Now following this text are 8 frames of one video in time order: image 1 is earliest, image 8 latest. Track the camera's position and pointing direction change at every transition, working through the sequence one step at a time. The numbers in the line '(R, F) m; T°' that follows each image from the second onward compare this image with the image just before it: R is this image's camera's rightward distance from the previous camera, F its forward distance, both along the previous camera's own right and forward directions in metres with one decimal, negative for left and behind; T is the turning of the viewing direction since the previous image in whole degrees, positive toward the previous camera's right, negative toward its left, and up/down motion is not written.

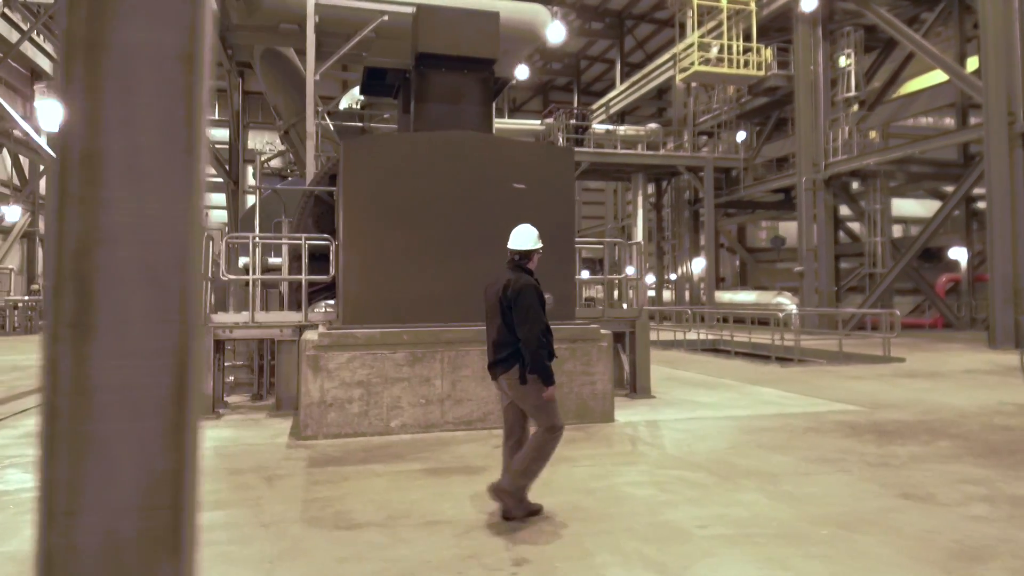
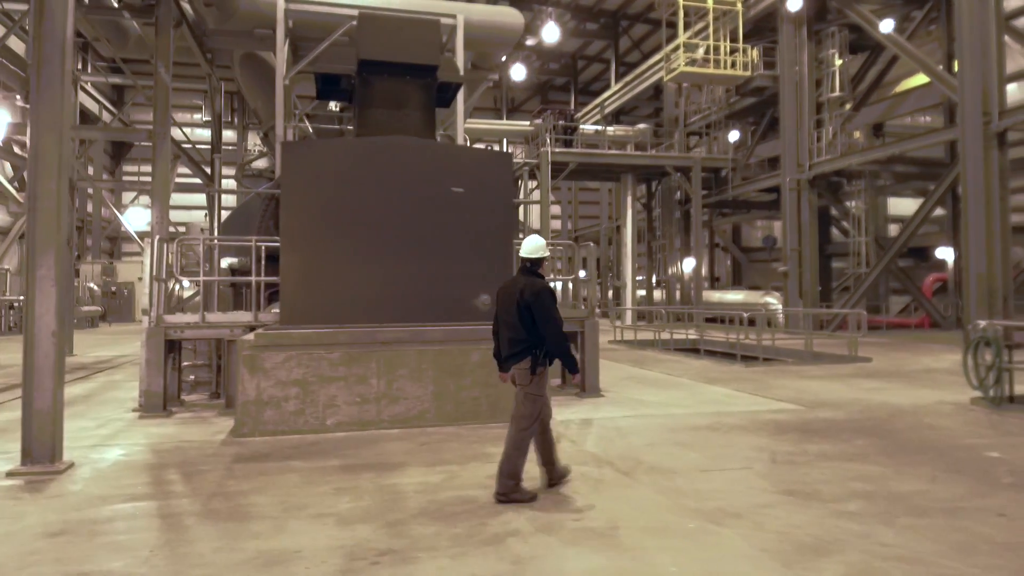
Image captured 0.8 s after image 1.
(+0.7, -0.2) m; -1°
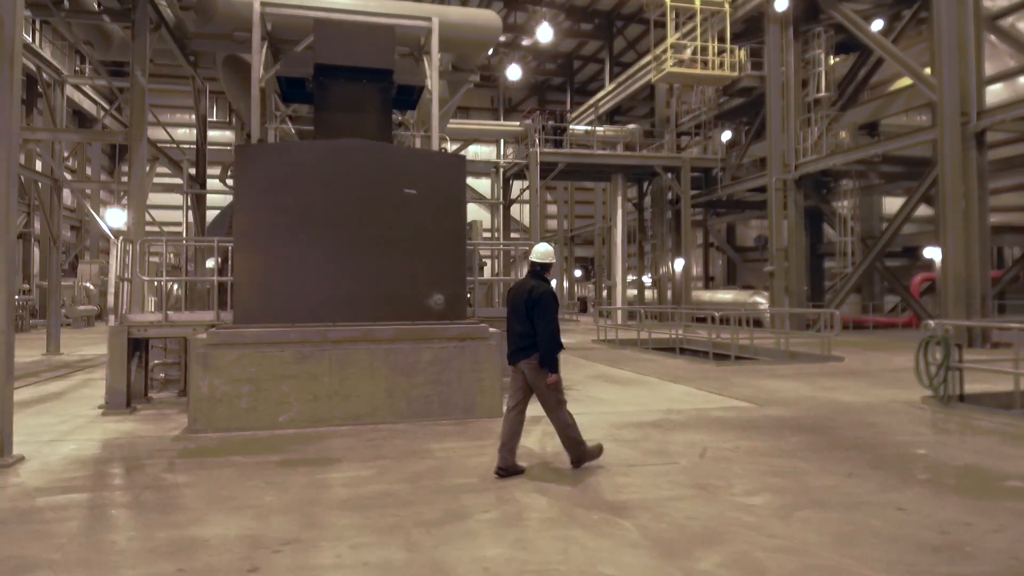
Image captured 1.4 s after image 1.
(+0.5, -0.1) m; 0°
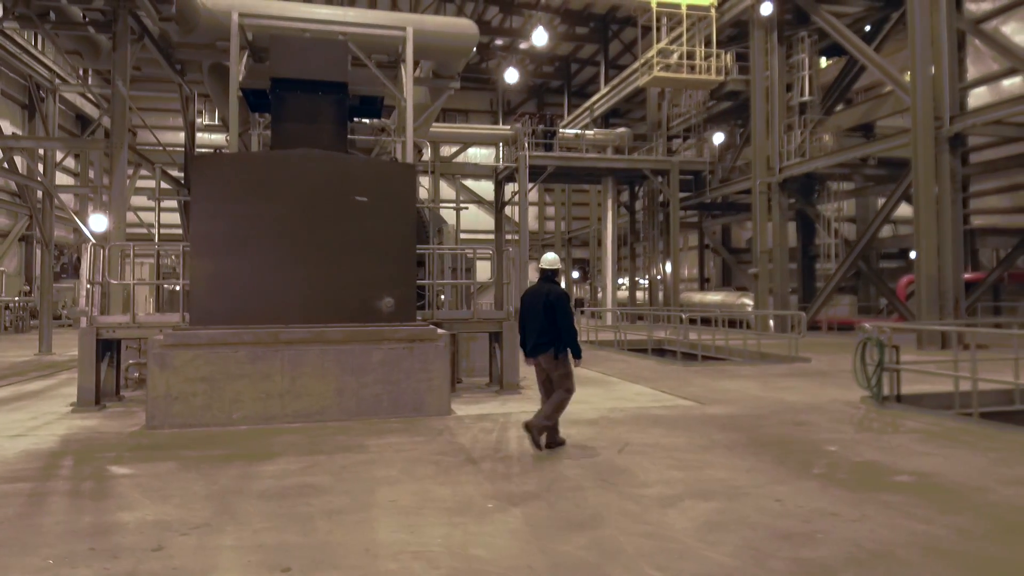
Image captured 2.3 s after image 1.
(+0.6, -0.3) m; -1°
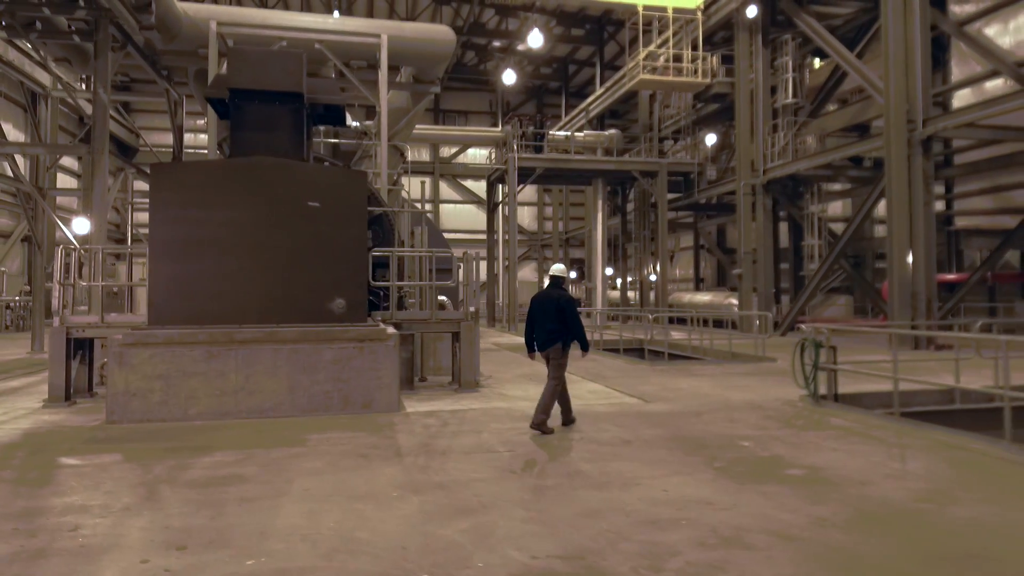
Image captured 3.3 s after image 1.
(+0.7, -0.3) m; -1°
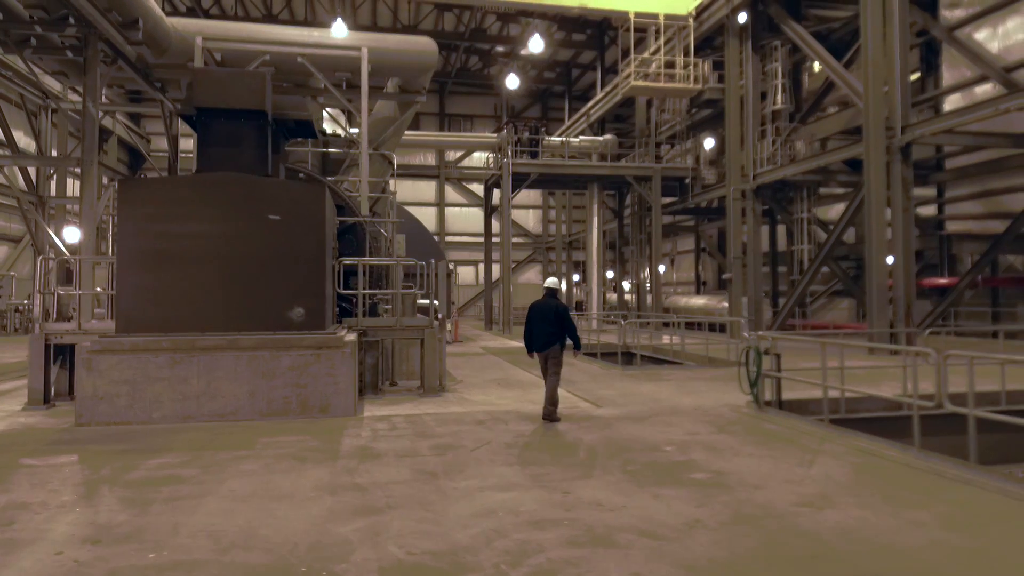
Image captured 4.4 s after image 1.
(+0.7, -0.3) m; -1°
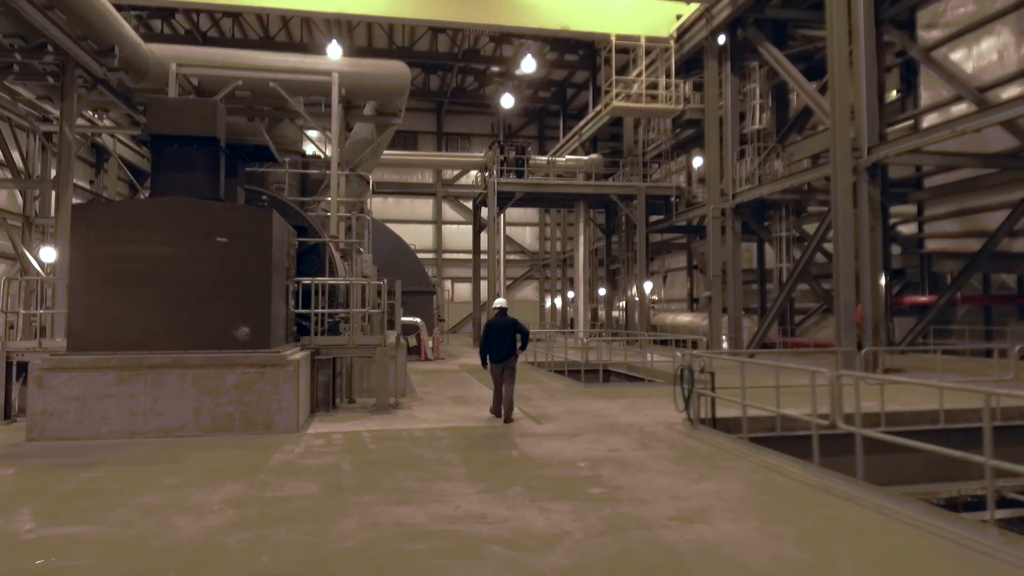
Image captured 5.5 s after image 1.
(+0.8, -0.3) m; -1°
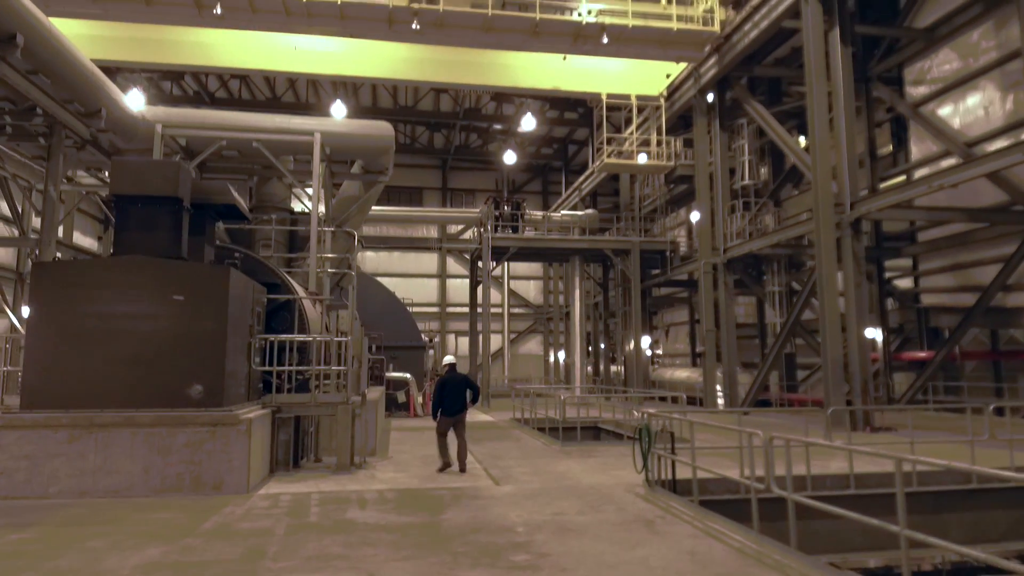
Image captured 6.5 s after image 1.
(+0.7, 0.0) m; -1°
